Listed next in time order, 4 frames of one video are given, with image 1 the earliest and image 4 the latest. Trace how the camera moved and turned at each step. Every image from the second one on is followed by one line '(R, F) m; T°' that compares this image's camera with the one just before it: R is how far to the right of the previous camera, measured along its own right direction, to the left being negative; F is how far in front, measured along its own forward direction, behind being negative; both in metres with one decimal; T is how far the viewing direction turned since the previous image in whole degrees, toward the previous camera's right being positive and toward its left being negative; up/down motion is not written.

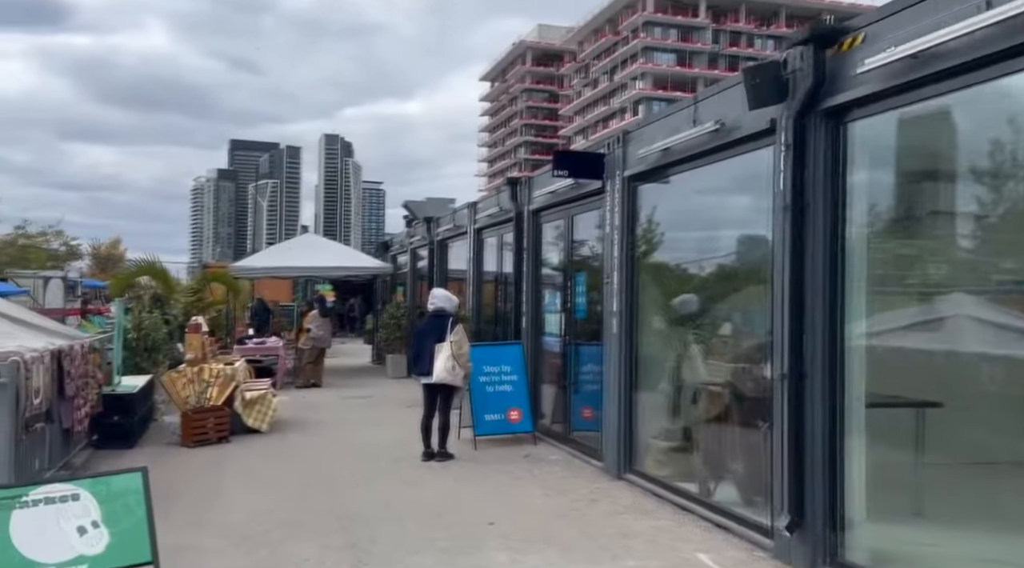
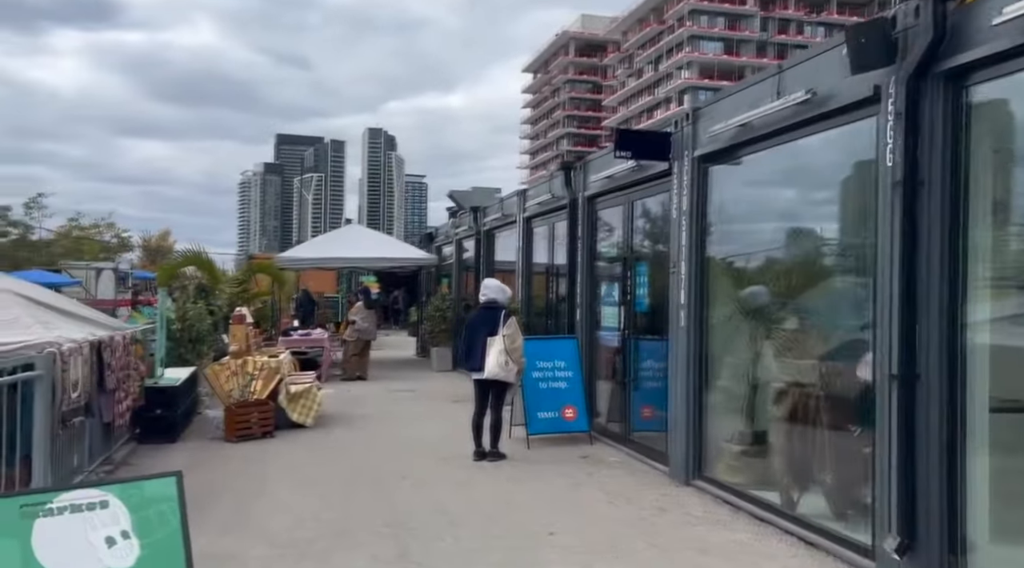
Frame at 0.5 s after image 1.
(-0.1, +0.5) m; -3°
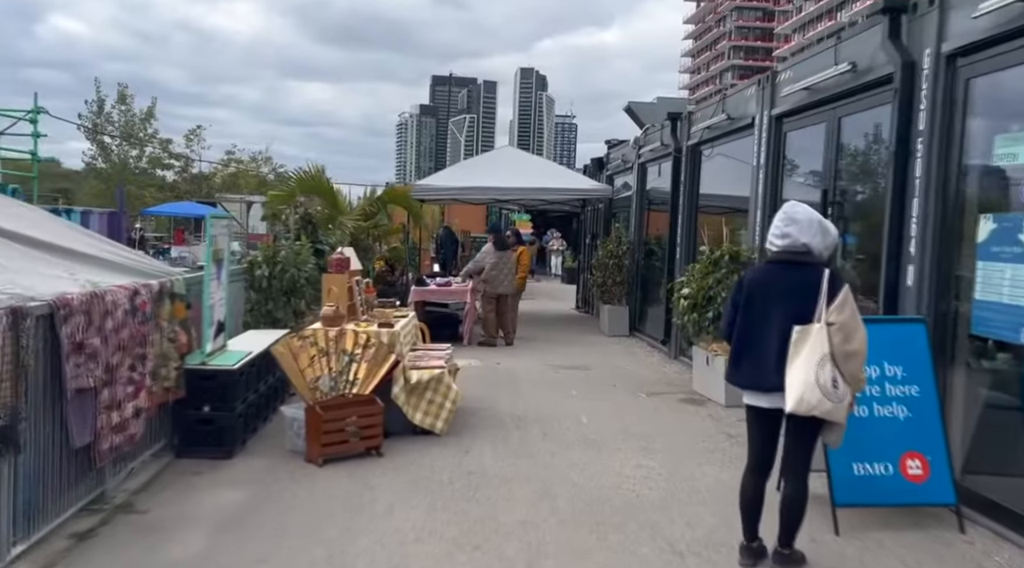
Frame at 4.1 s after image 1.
(-0.9, +4.0) m; -10°
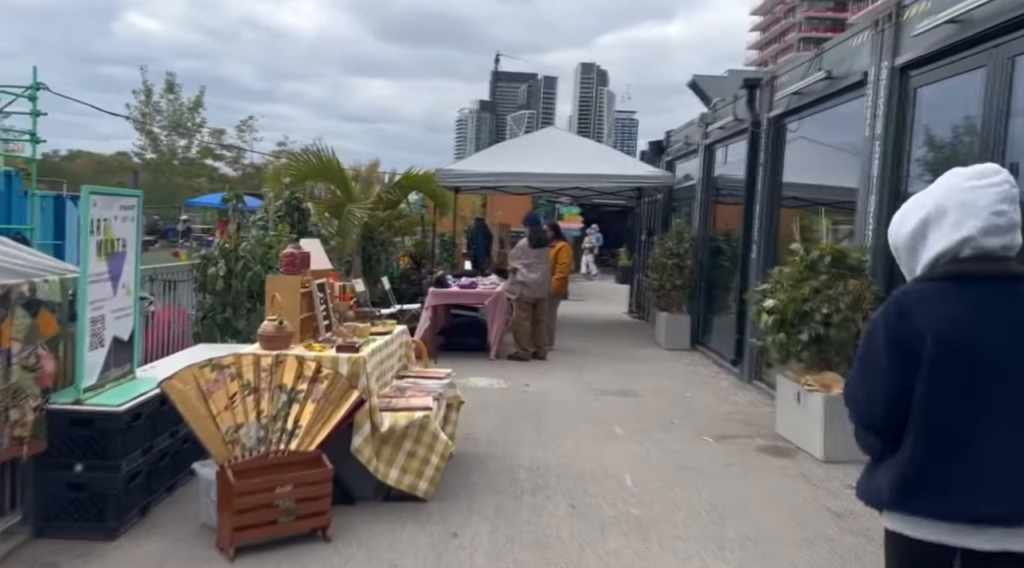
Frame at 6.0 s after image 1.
(+0.2, +2.0) m; -4°
